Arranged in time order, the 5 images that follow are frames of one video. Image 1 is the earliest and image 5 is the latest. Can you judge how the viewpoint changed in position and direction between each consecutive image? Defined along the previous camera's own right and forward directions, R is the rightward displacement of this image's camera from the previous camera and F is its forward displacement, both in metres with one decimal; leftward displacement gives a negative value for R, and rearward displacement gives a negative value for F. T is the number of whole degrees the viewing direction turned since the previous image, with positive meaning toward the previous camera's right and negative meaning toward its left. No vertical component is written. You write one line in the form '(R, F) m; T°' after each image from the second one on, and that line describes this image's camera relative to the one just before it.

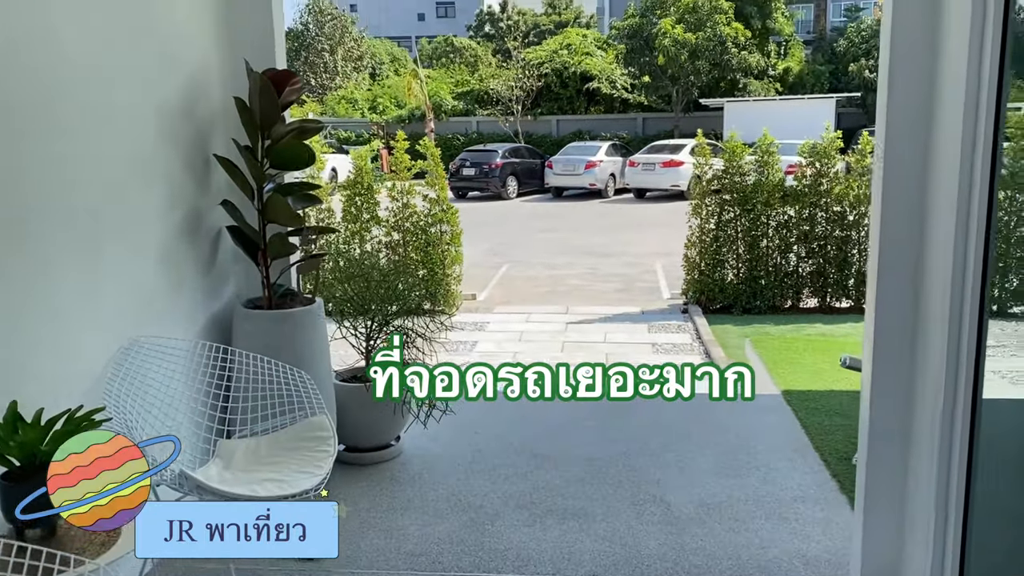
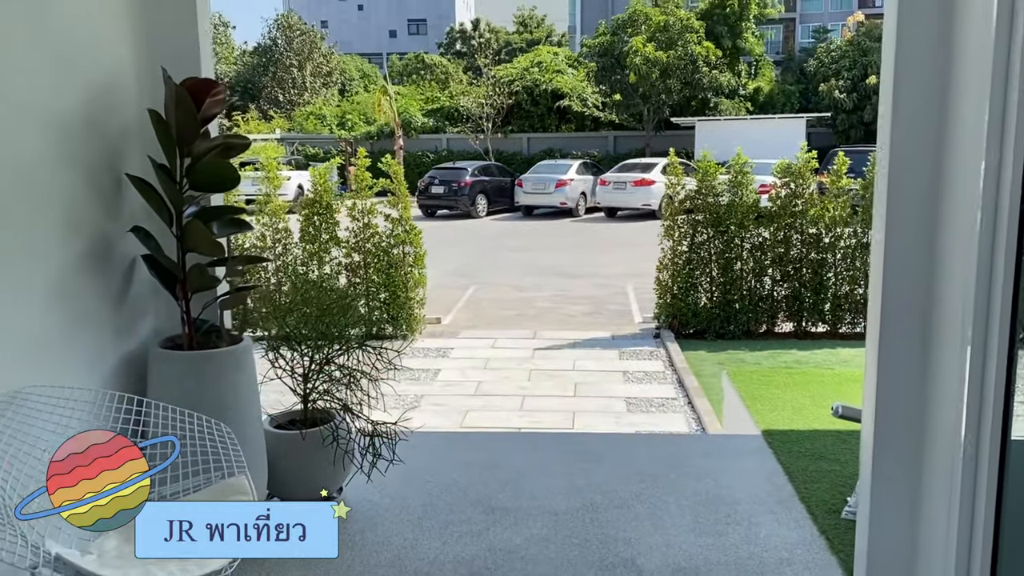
(+0.1, +0.3) m; +2°
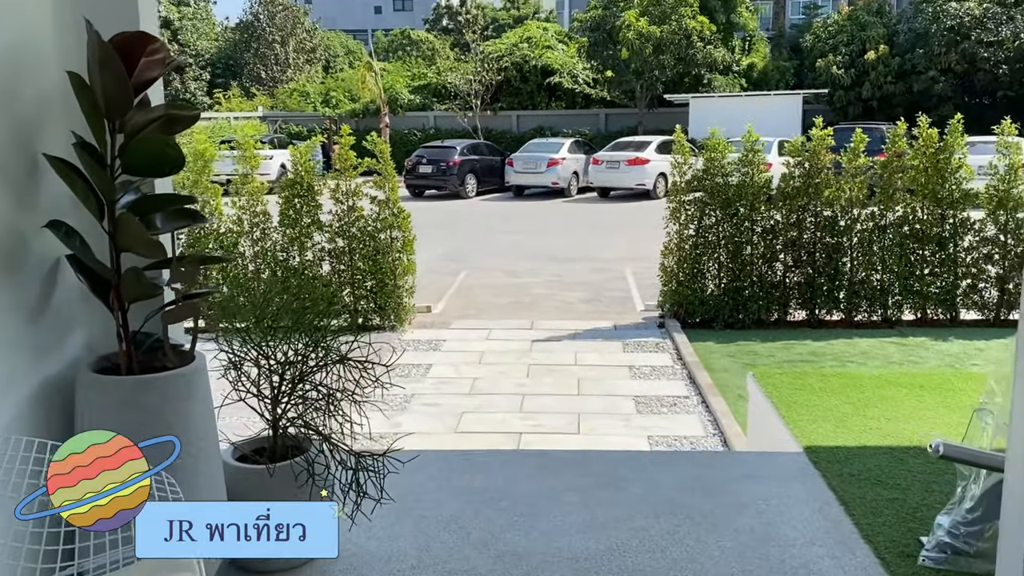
(-0.1, +0.5) m; +1°
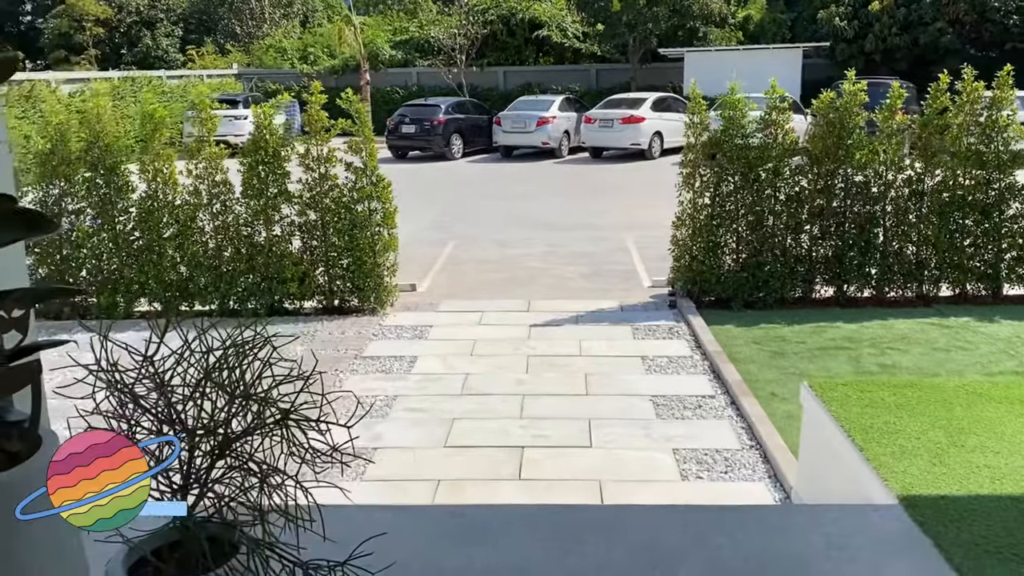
(-0.1, +0.9) m; +1°
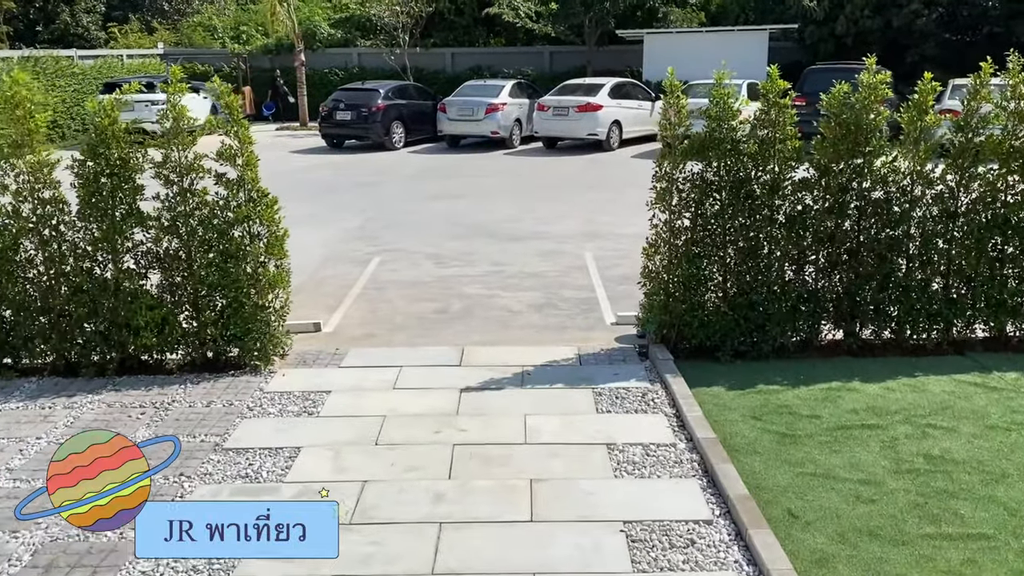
(+0.2, +1.6) m; +3°
